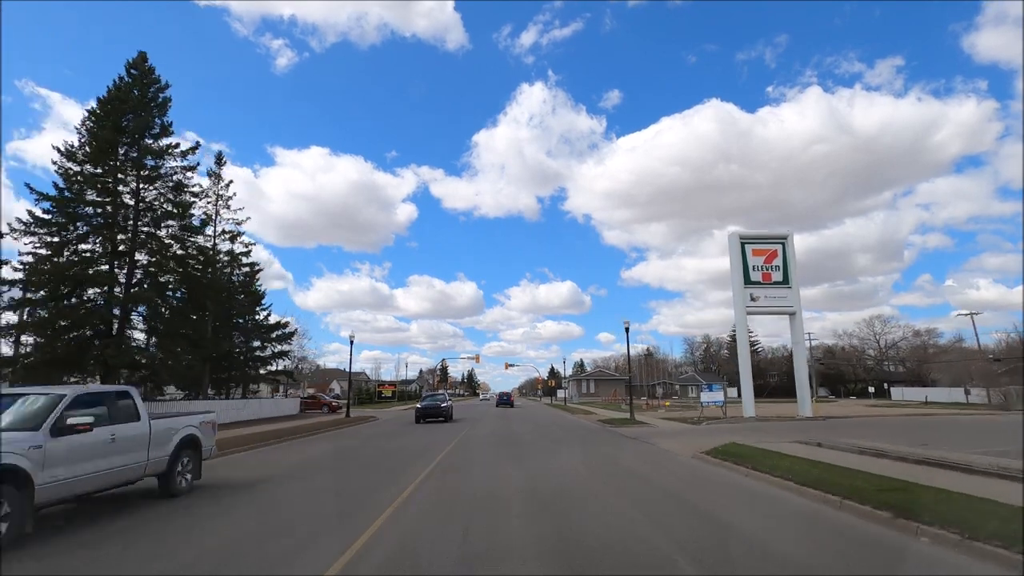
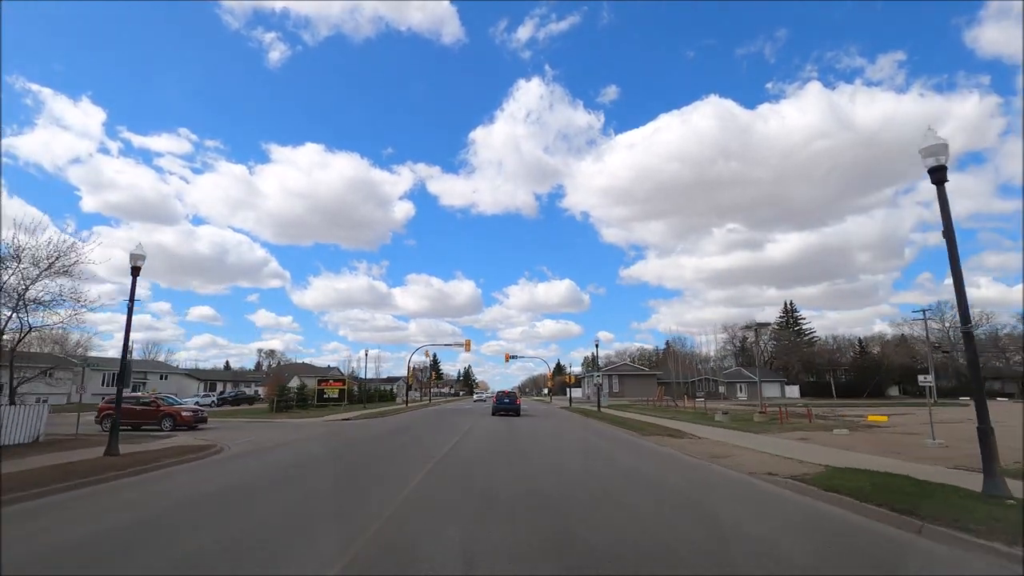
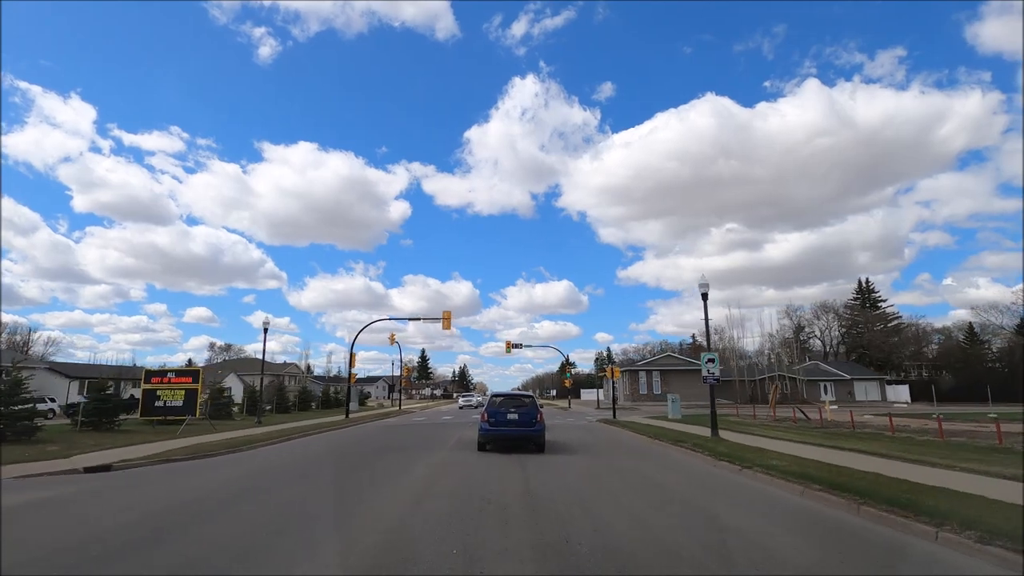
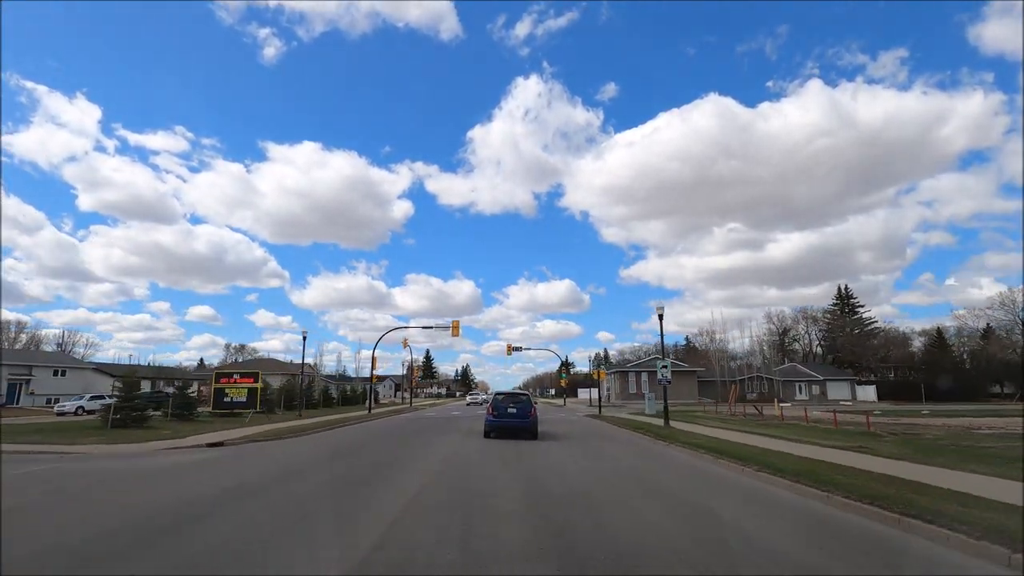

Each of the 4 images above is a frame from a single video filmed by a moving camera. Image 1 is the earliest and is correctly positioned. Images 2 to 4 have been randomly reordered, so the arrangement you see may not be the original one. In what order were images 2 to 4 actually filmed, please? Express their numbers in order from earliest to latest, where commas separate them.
2, 4, 3
